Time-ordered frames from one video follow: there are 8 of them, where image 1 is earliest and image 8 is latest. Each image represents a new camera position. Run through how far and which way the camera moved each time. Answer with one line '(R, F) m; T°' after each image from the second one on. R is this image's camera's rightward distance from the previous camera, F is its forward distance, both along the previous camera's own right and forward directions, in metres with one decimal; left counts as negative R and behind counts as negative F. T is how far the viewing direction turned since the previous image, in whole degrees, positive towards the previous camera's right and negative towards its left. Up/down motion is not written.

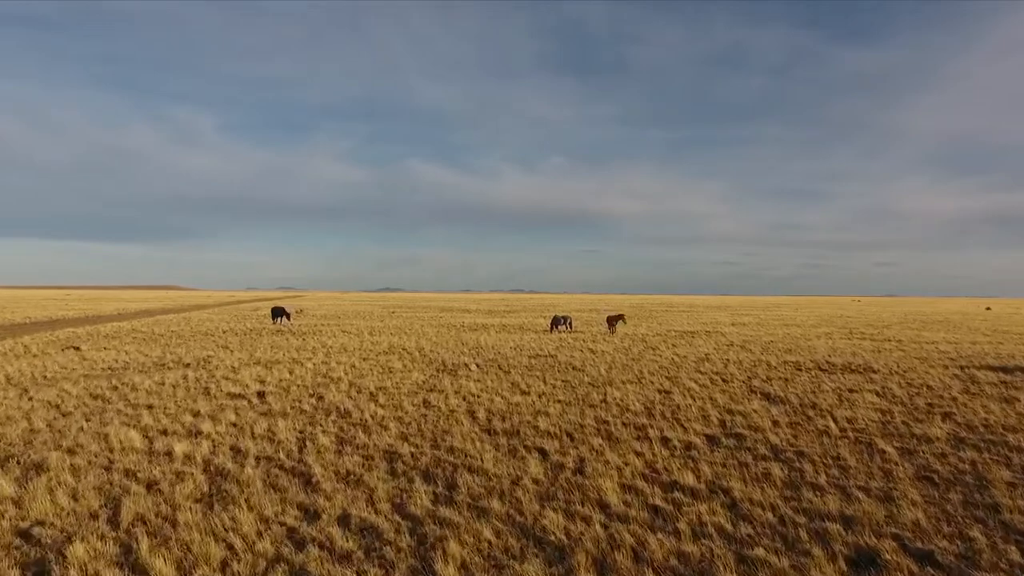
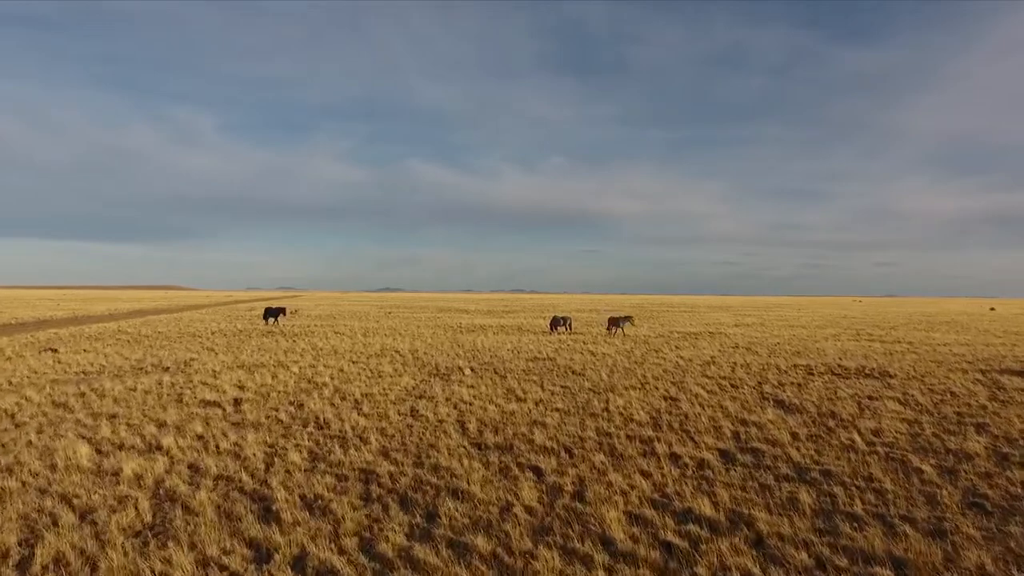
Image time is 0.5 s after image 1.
(+0.1, +0.8) m; 0°
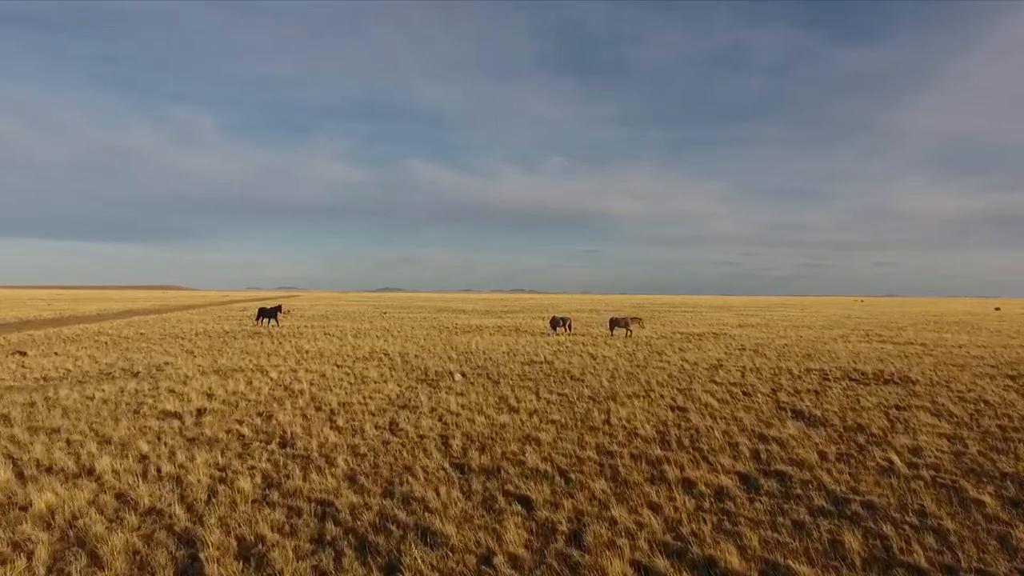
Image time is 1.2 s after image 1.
(+0.2, +1.1) m; 0°
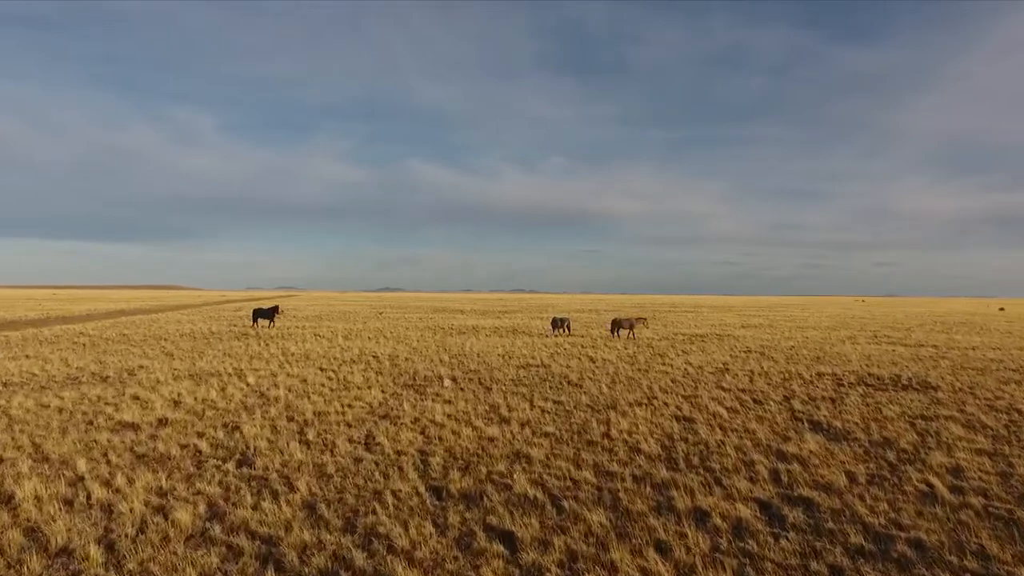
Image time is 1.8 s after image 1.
(+0.2, +0.9) m; 0°
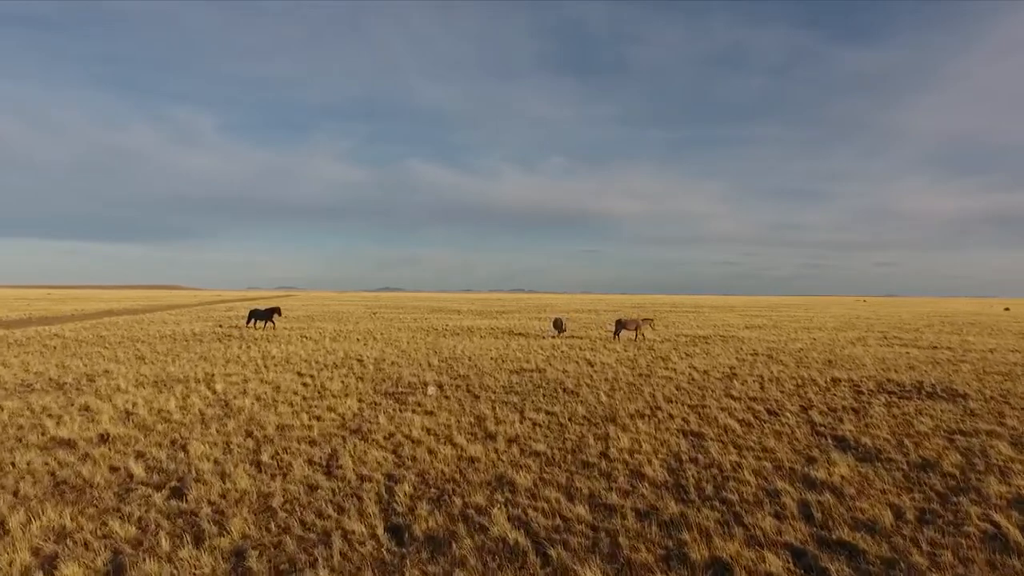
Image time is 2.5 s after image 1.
(+0.2, +1.1) m; 0°
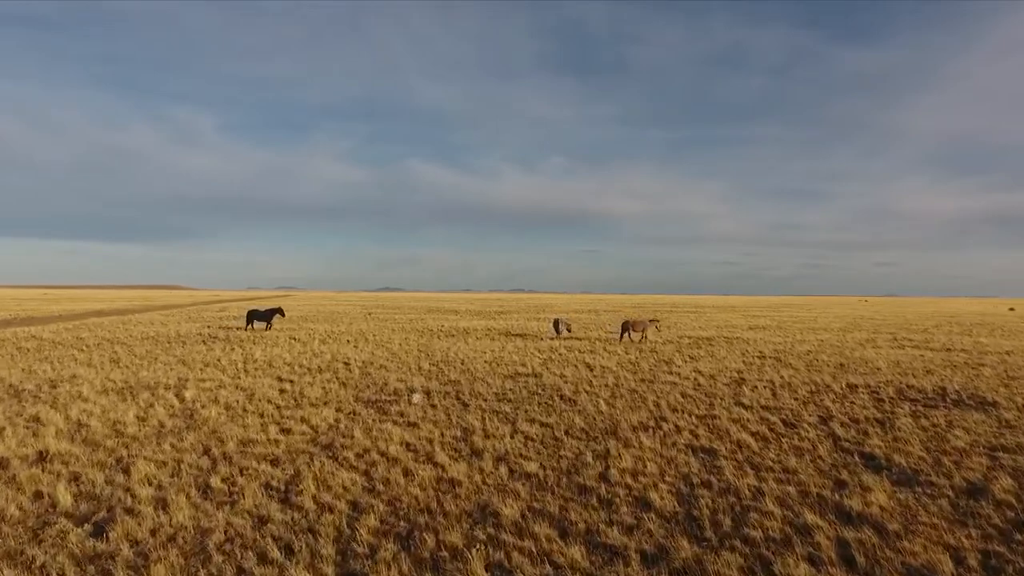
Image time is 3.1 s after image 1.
(+0.2, +0.9) m; 0°
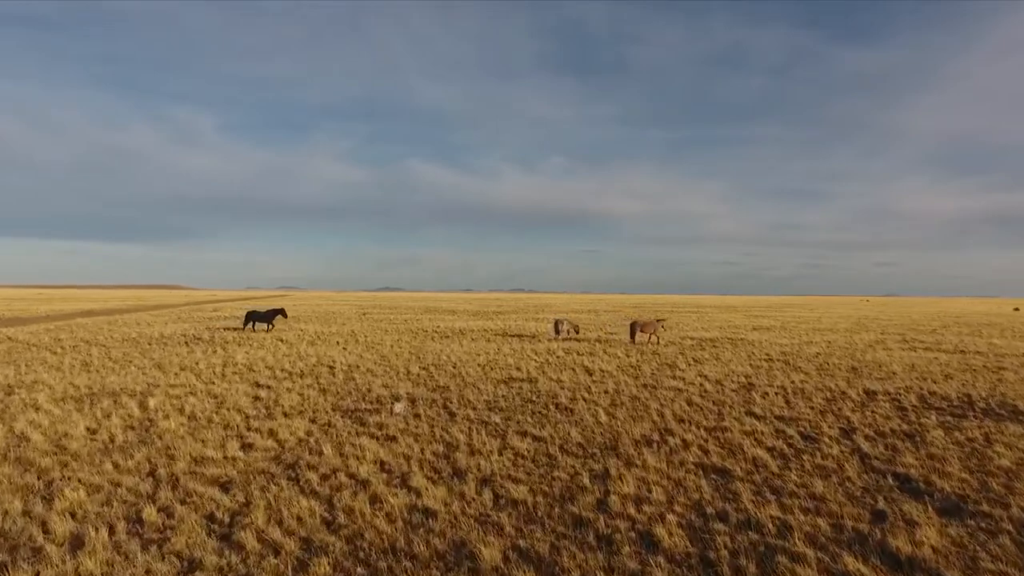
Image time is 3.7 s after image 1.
(+0.2, +0.9) m; 0°
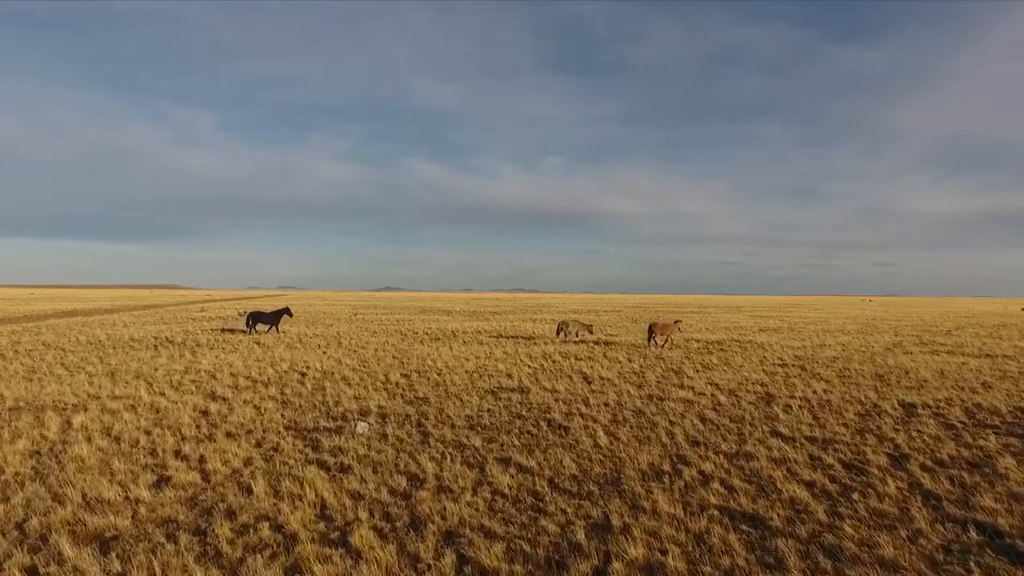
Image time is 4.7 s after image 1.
(+0.2, +1.5) m; 0°
